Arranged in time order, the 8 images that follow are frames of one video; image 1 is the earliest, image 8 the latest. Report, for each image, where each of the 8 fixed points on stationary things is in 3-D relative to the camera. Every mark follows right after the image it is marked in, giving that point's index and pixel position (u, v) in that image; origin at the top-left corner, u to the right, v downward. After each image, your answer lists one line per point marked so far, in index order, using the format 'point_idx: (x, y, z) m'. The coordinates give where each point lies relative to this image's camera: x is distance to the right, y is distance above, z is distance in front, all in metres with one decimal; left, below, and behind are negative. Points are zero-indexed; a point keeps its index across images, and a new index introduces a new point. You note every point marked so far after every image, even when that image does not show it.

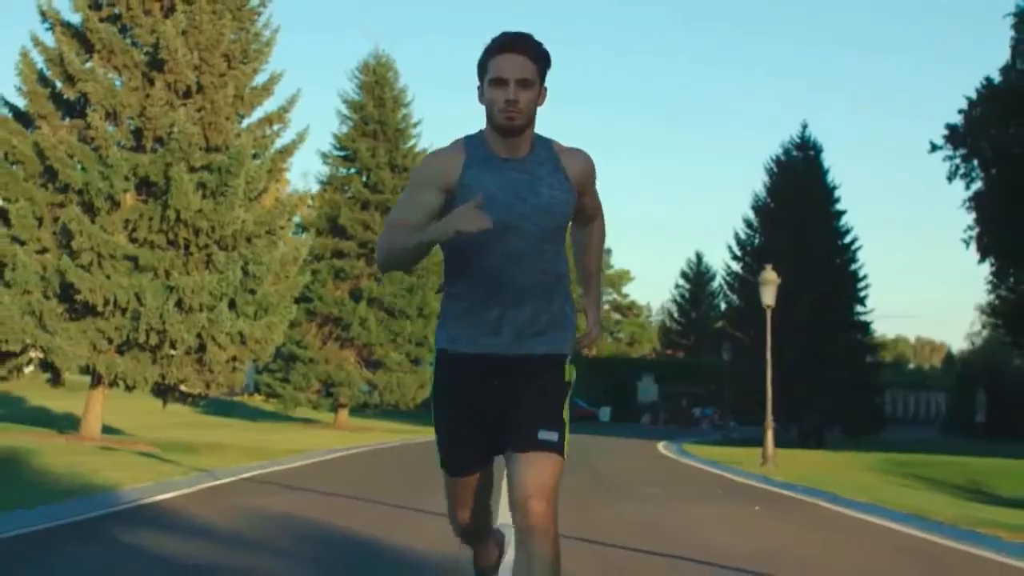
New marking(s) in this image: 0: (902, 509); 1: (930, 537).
0: (+4.9, -2.7, +17.0) m
1: (+4.3, -2.4, +14.0) m
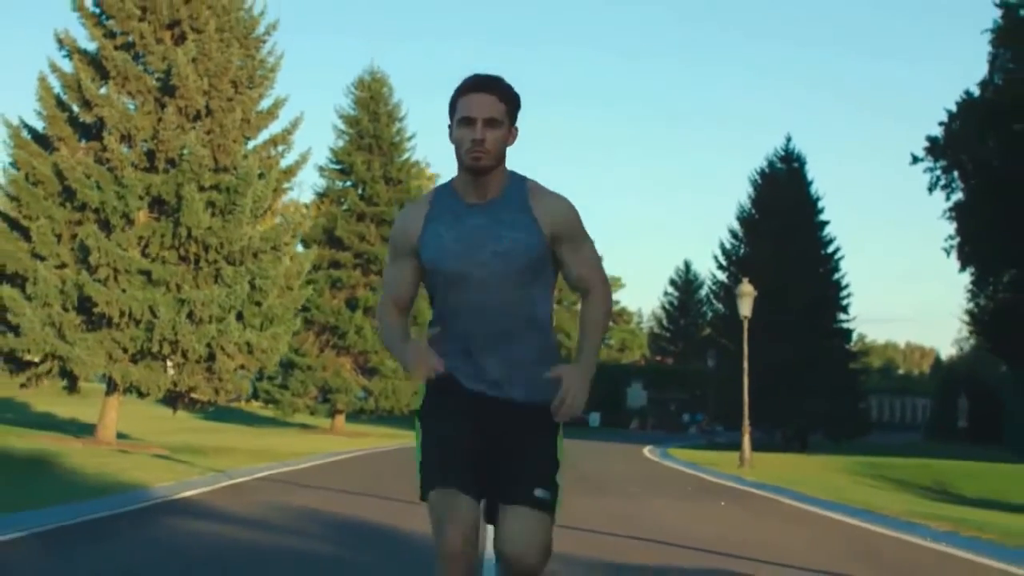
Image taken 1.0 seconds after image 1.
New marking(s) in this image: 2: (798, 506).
0: (+4.8, -2.9, +18.8) m
1: (+4.2, -2.6, +15.7) m
2: (+3.8, -2.8, +18.2) m
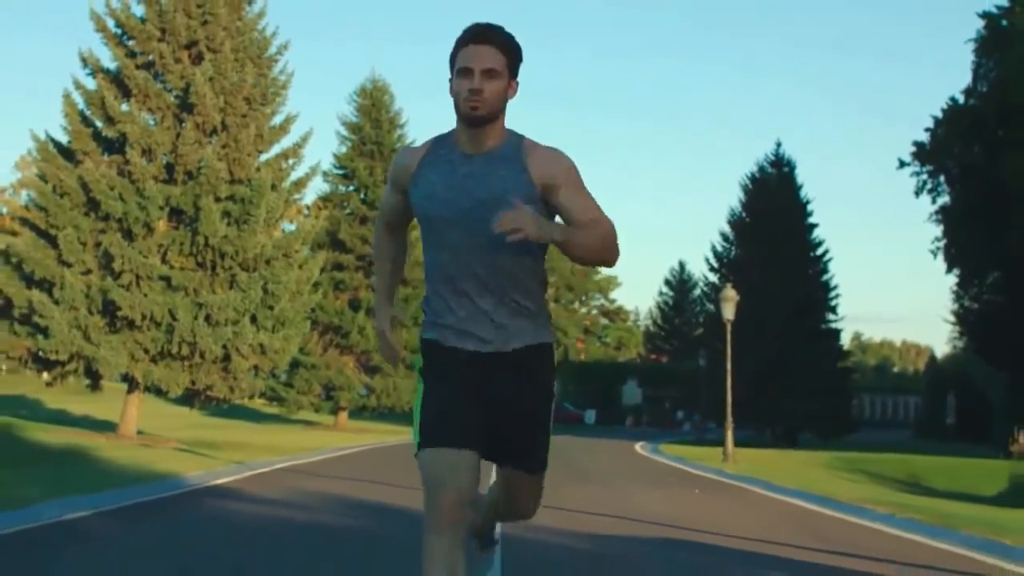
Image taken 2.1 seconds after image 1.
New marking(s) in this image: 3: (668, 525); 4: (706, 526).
0: (+4.7, -3.1, +20.8) m
1: (+4.1, -2.8, +17.7) m
2: (+3.7, -3.0, +20.2) m
3: (+1.7, -2.5, +14.5) m
4: (+2.1, -2.5, +14.5) m
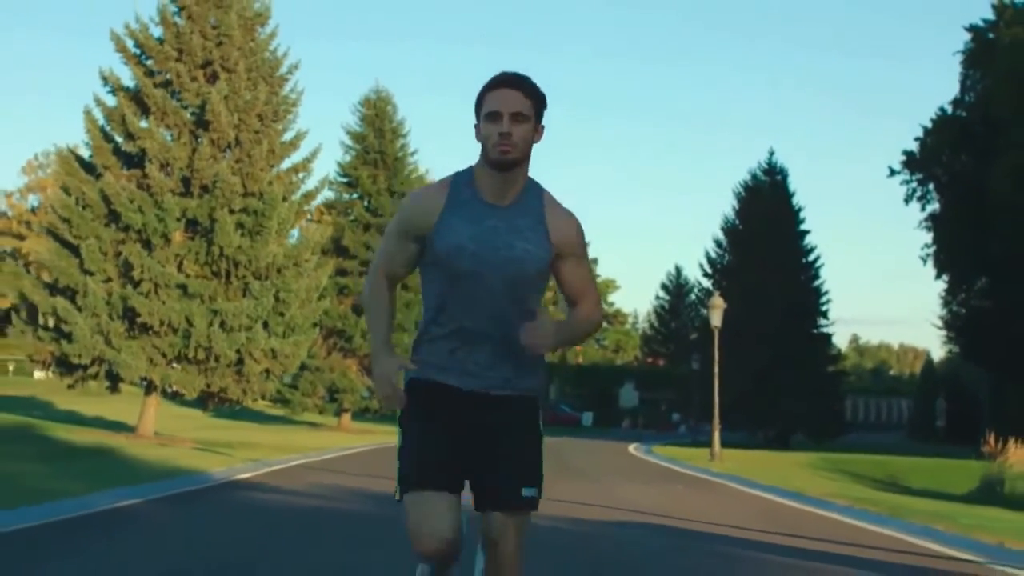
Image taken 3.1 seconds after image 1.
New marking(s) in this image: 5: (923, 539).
0: (+4.7, -3.3, +22.5) m
1: (+4.1, -3.0, +19.4) m
2: (+3.7, -3.2, +21.9) m
3: (+1.7, -2.6, +16.2) m
4: (+2.1, -2.6, +16.2) m
5: (+4.1, -2.5, +13.7) m
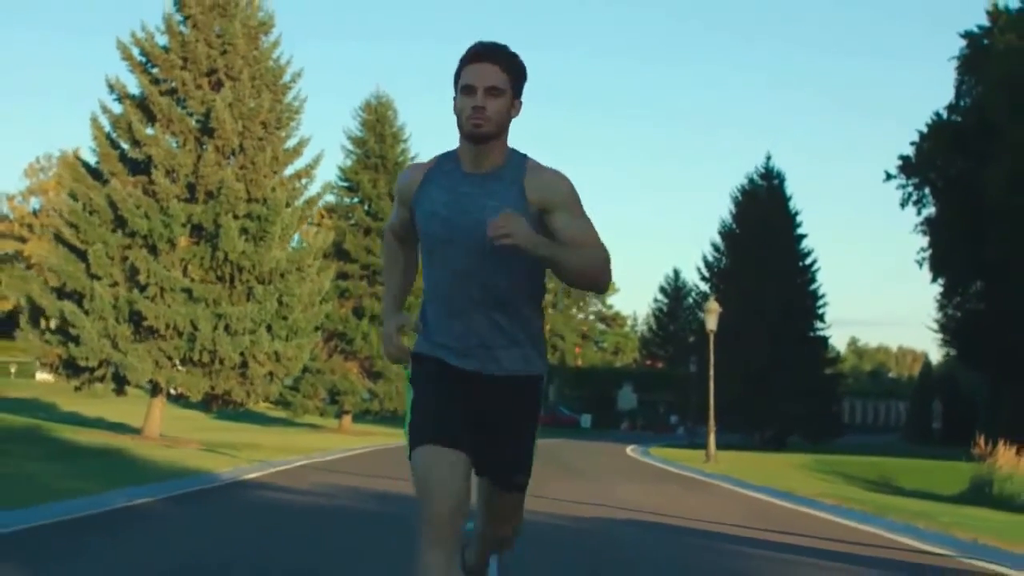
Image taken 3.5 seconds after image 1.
0: (+4.7, -3.4, +23.1) m
1: (+4.1, -3.1, +20.0) m
2: (+3.7, -3.3, +22.5) m
3: (+1.6, -2.7, +16.8) m
4: (+2.1, -2.7, +16.8) m
5: (+4.0, -2.5, +14.4) m
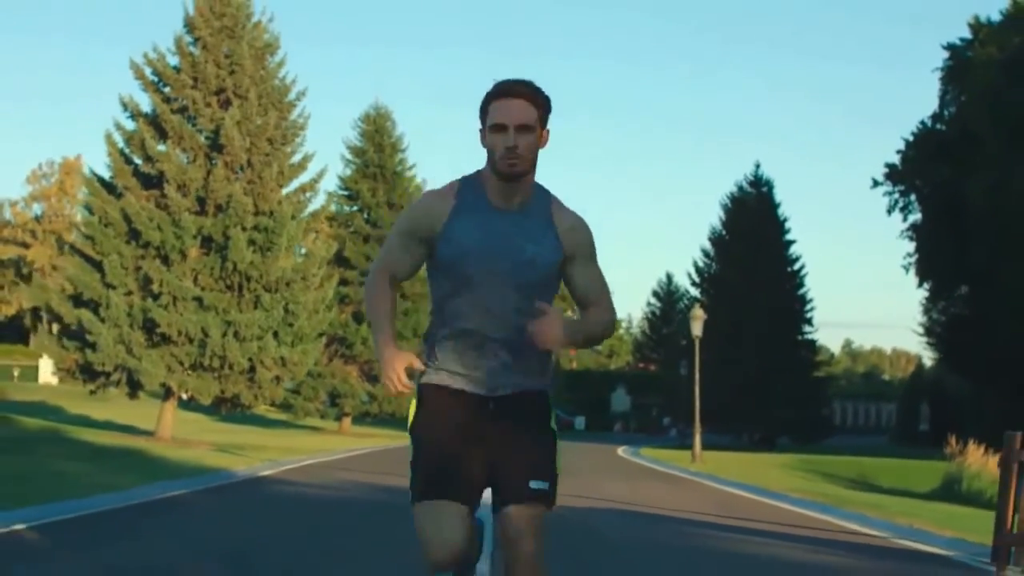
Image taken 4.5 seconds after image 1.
0: (+4.6, -3.5, +24.9) m
1: (+4.0, -3.2, +21.8) m
2: (+3.6, -3.4, +24.3) m
3: (+1.6, -2.9, +18.6) m
4: (+2.0, -2.9, +18.6) m
5: (+4.0, -2.7, +16.1) m
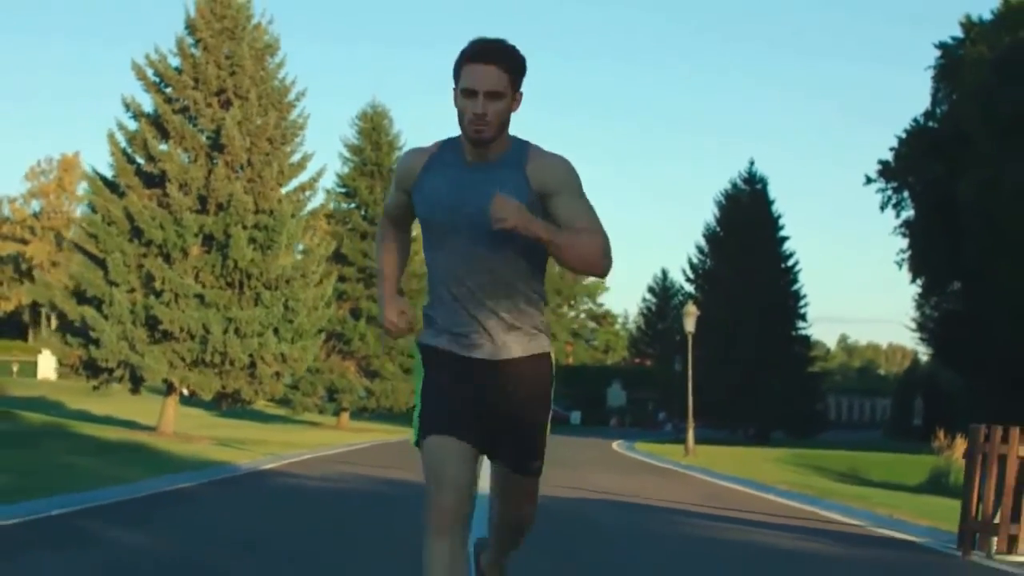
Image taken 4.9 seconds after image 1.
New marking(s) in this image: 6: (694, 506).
0: (+4.5, -3.5, +25.5) m
1: (+3.9, -3.2, +22.4) m
2: (+3.5, -3.4, +24.9) m
3: (+1.5, -2.9, +19.2) m
4: (+1.9, -2.9, +19.2) m
5: (+3.9, -2.7, +16.8) m
6: (+2.3, -2.8, +17.9) m
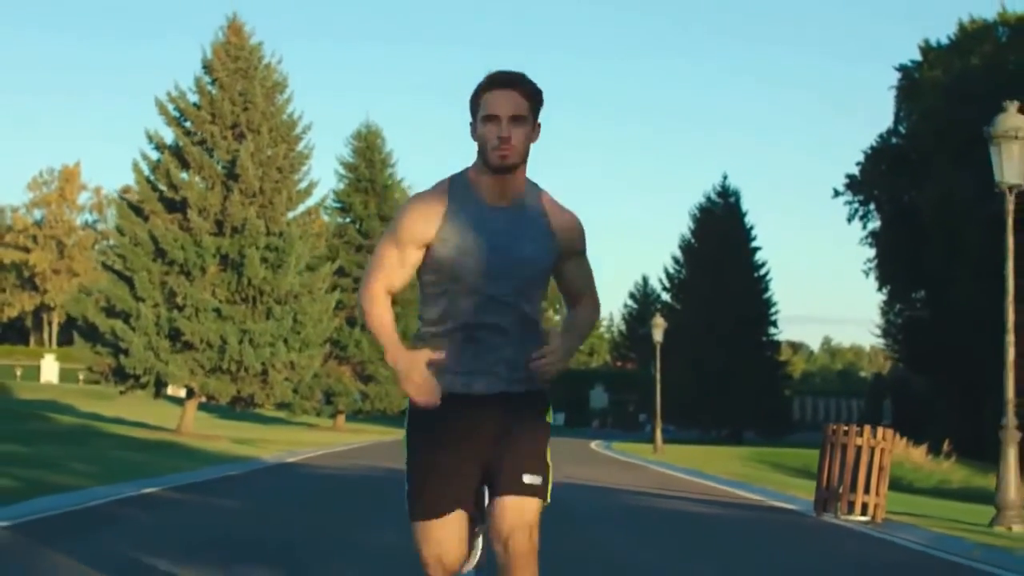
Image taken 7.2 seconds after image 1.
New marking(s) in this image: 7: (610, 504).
0: (+4.2, -3.9, +29.7) m
1: (+3.6, -3.6, +26.6) m
2: (+3.2, -3.8, +29.0) m
3: (+1.2, -3.3, +23.3) m
4: (+1.7, -3.3, +23.3) m
5: (+3.7, -3.1, +20.9) m
6: (+2.0, -3.2, +22.0) m
7: (+1.2, -2.9, +19.1) m
